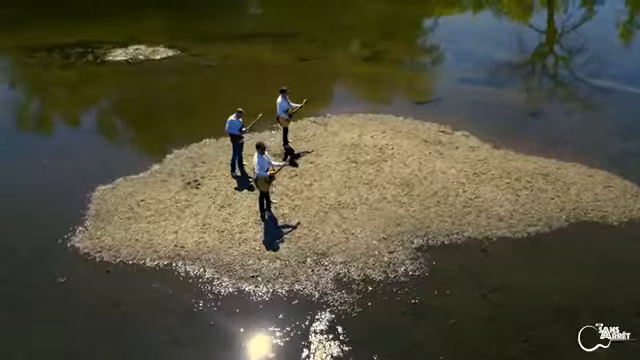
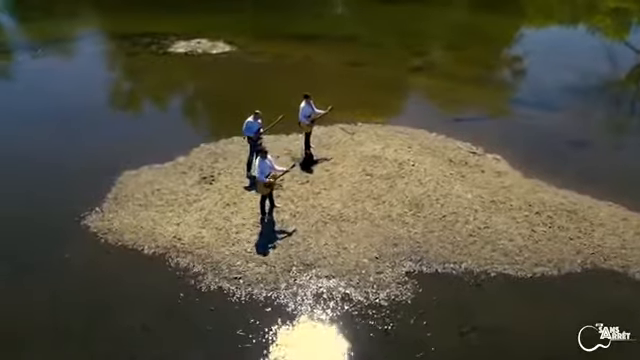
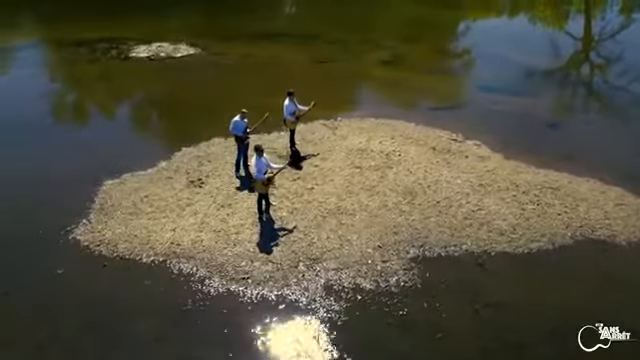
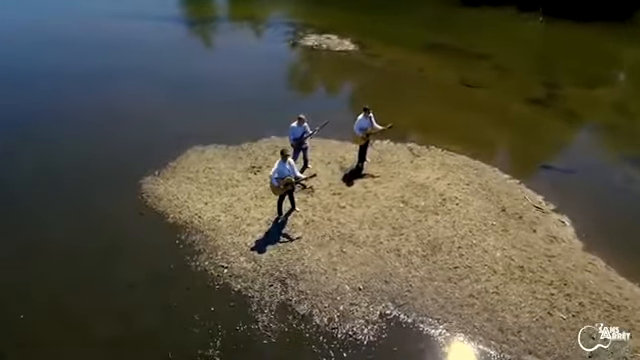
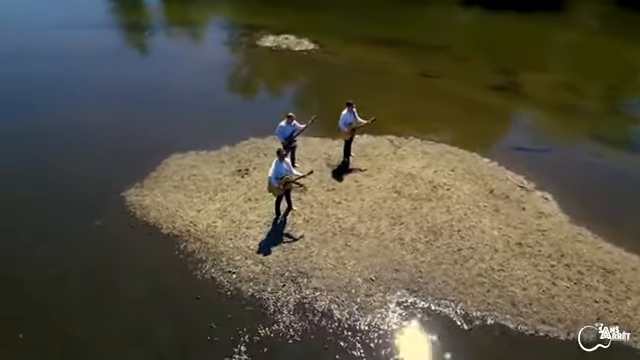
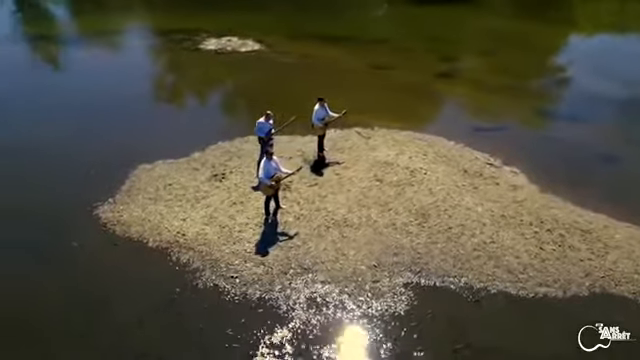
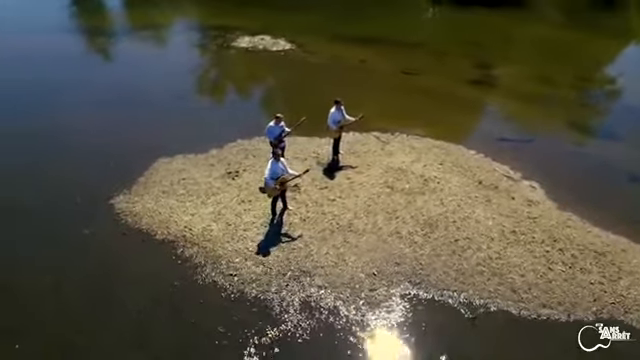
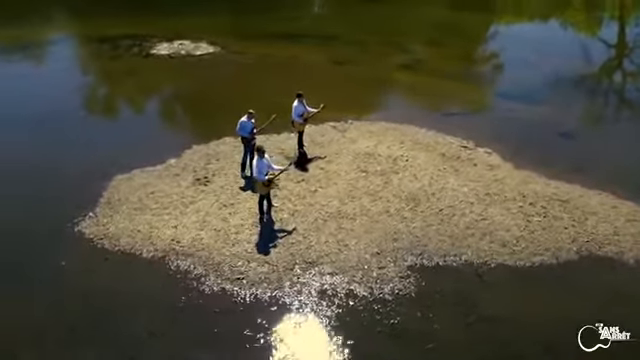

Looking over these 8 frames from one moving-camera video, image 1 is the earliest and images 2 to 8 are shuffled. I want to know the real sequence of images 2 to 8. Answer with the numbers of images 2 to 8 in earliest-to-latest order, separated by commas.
3, 8, 2, 6, 7, 5, 4
